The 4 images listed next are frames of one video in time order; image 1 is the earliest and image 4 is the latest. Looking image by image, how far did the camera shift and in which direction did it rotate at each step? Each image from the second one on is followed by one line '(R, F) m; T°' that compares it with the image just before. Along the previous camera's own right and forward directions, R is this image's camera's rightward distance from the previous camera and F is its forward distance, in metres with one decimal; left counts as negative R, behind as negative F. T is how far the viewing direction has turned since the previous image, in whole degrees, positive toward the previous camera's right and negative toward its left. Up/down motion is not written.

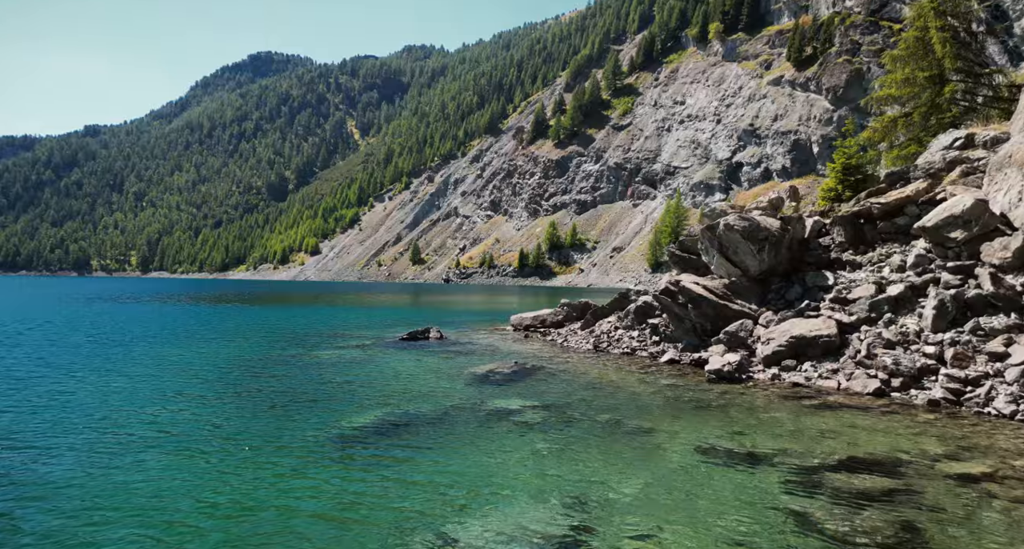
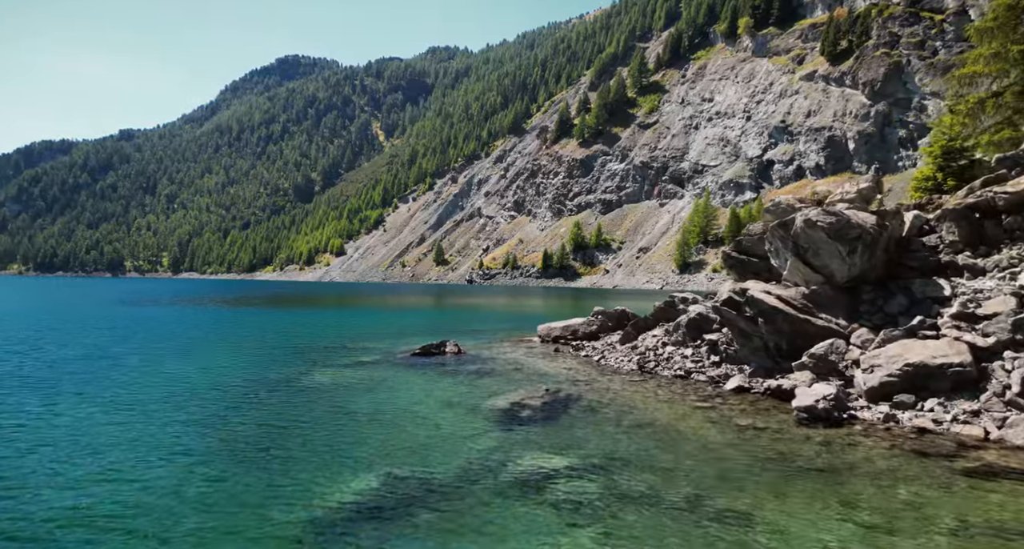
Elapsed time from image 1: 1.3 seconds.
(-0.3, +5.8) m; -2°
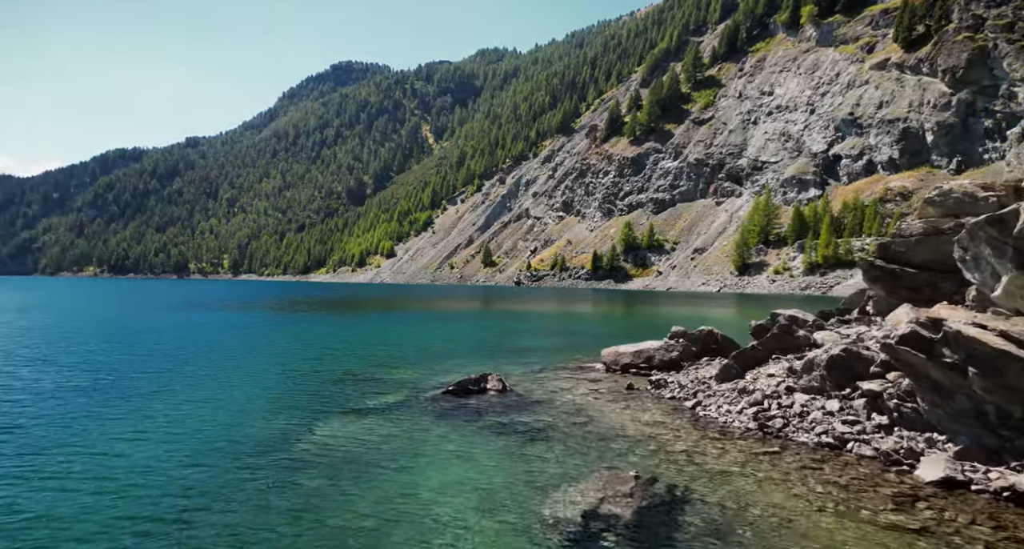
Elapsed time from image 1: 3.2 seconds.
(-0.6, +9.1) m; -4°
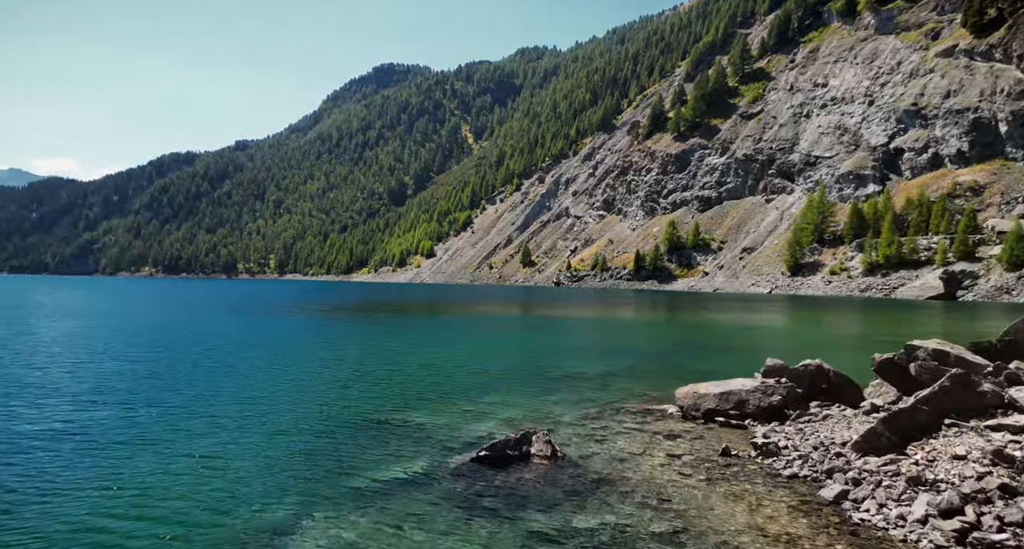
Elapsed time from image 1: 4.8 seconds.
(-0.5, +8.1) m; -4°
